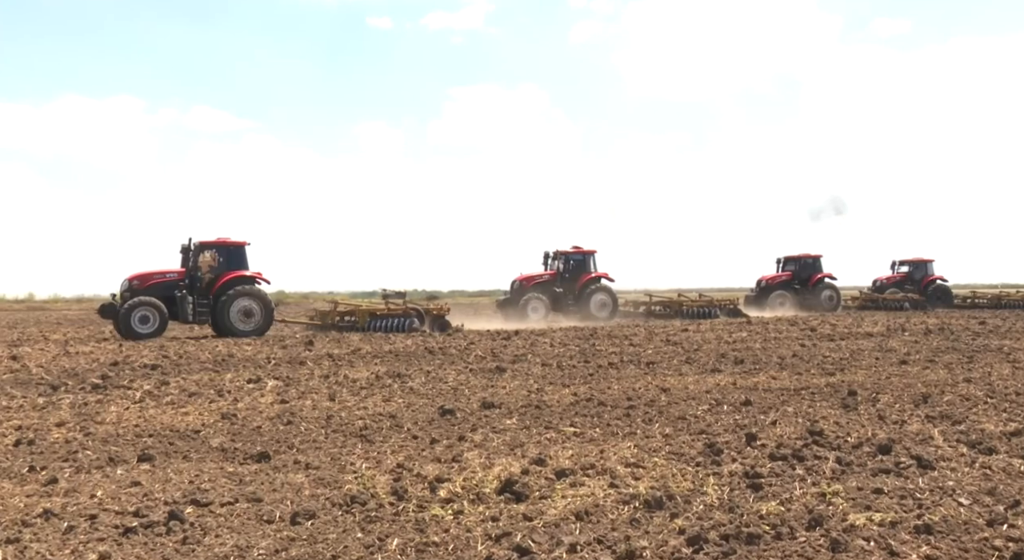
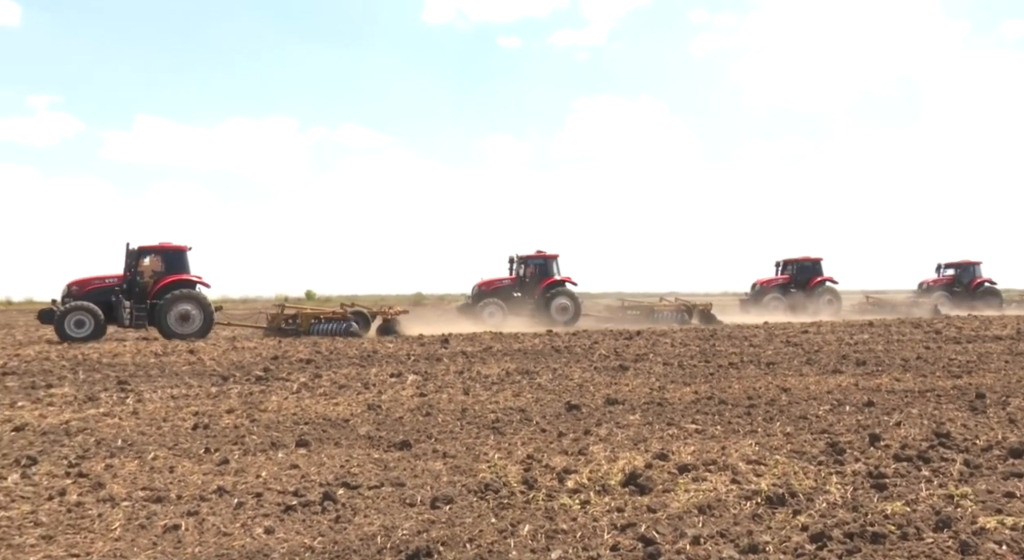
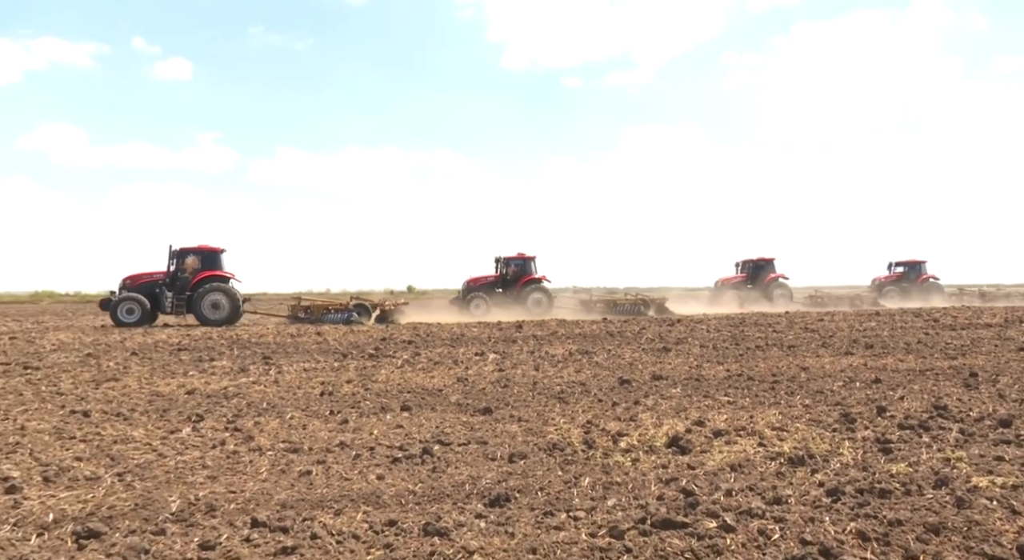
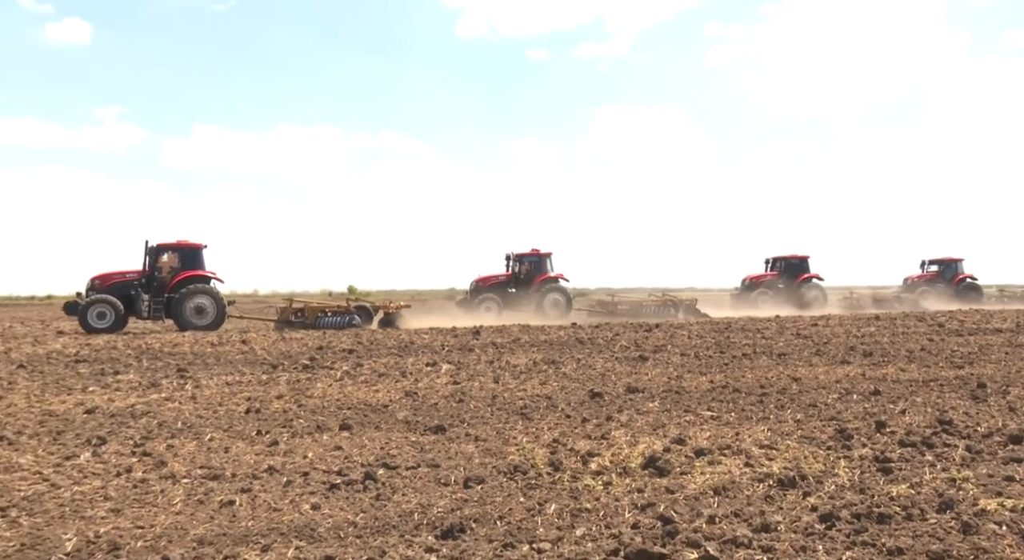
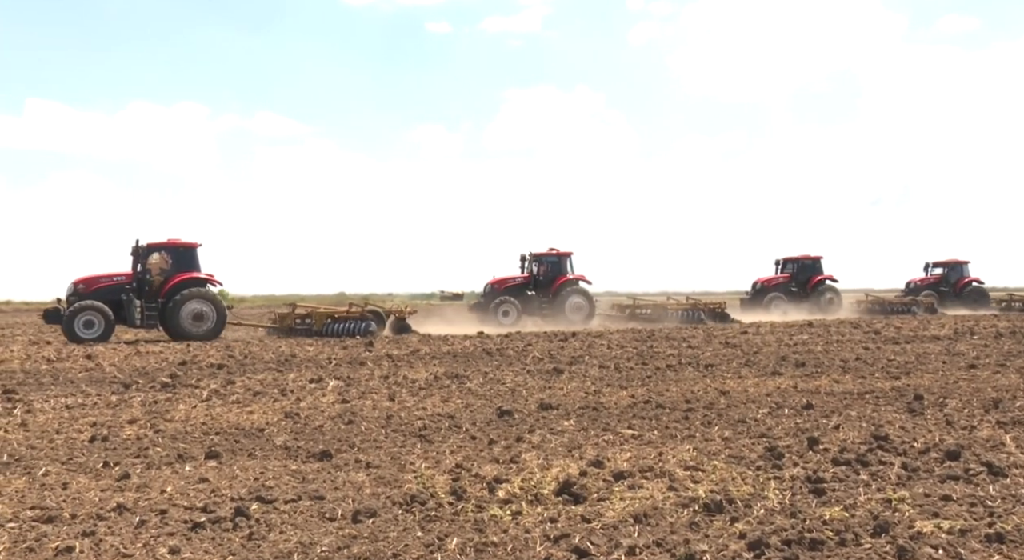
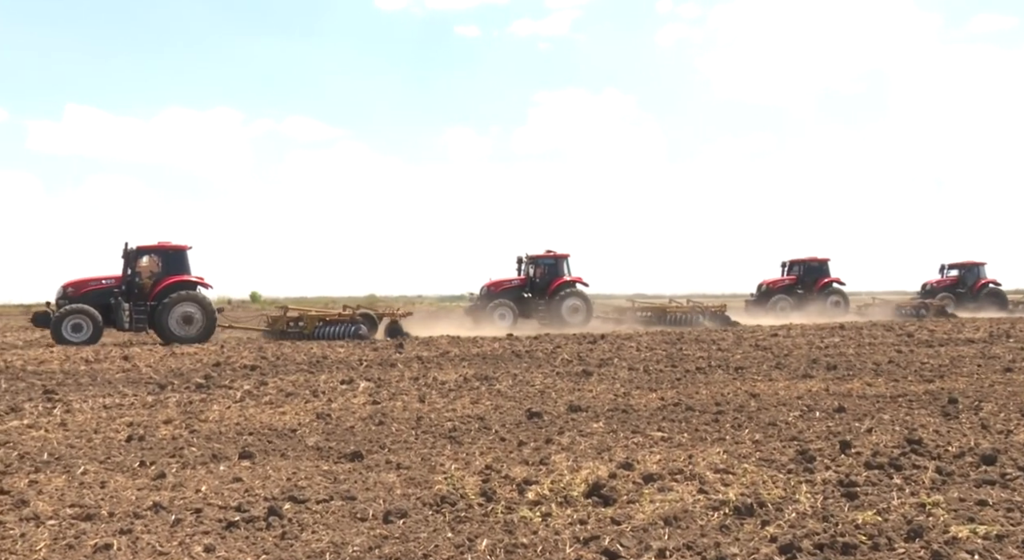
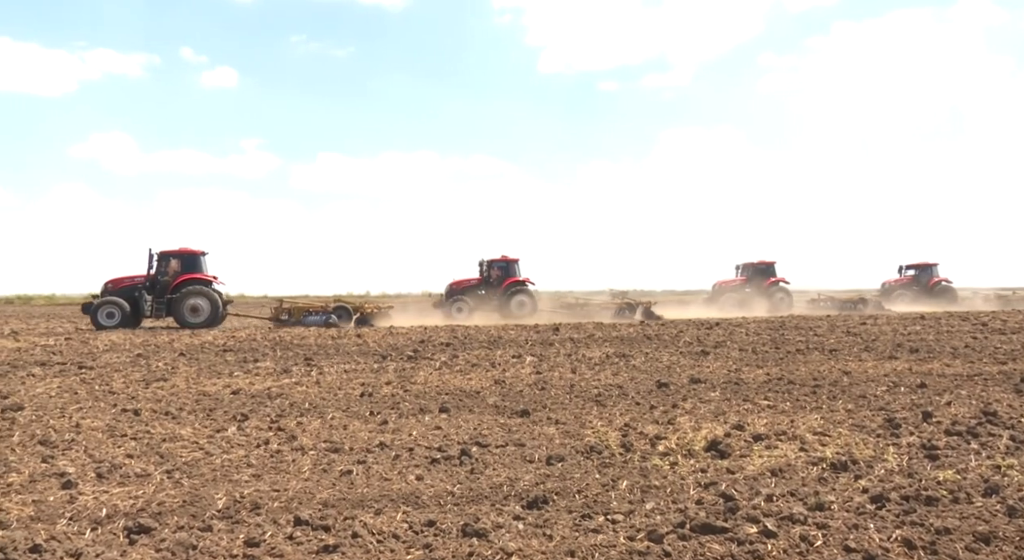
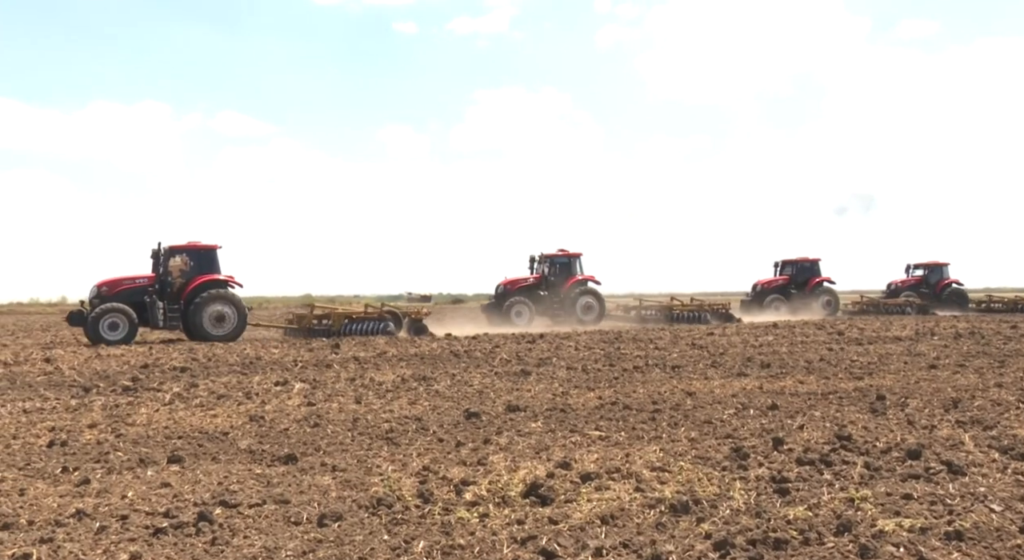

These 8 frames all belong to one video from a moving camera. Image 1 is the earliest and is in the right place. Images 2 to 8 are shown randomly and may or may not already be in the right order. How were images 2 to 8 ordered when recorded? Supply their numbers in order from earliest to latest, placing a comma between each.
8, 5, 6, 2, 4, 3, 7
